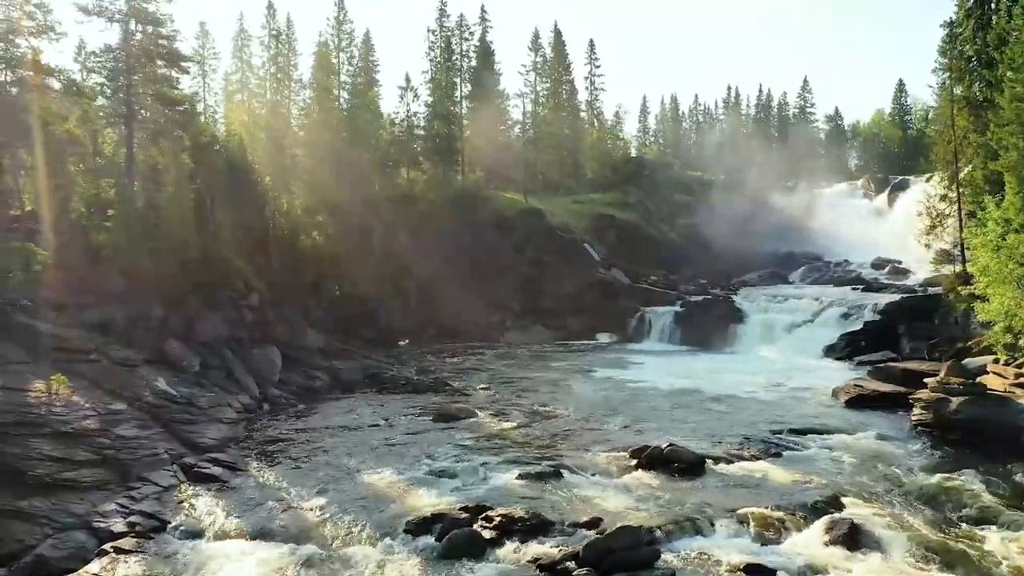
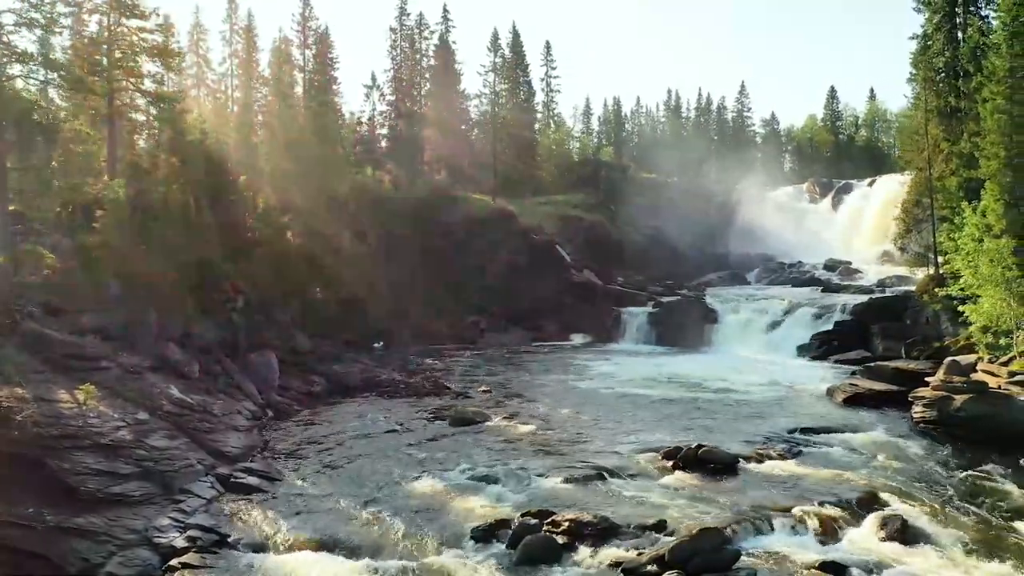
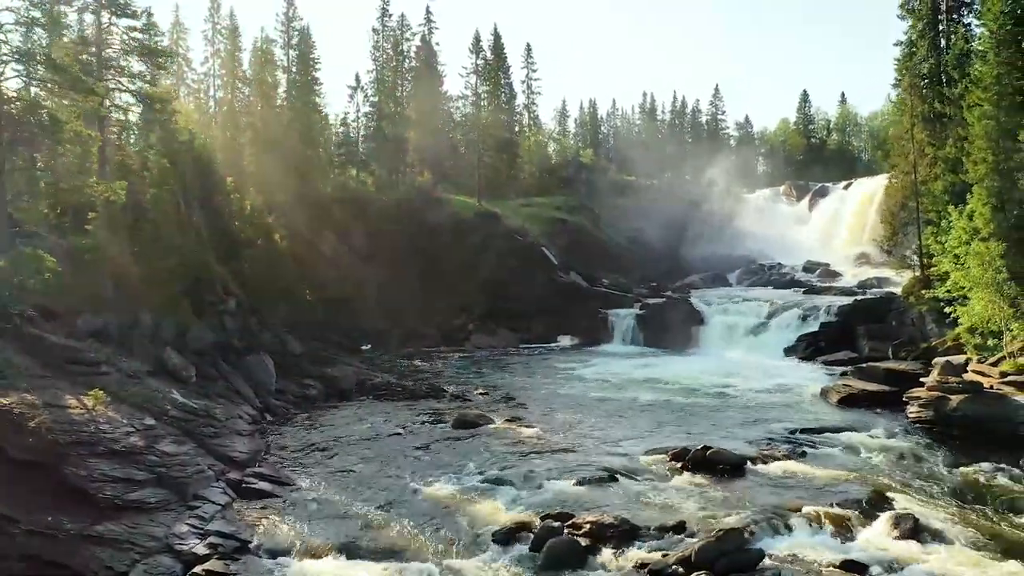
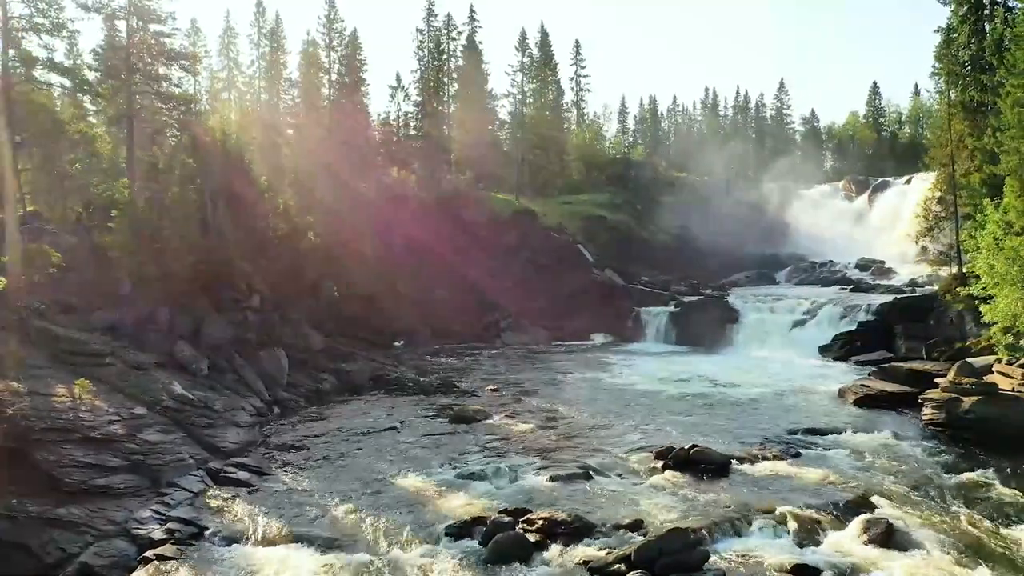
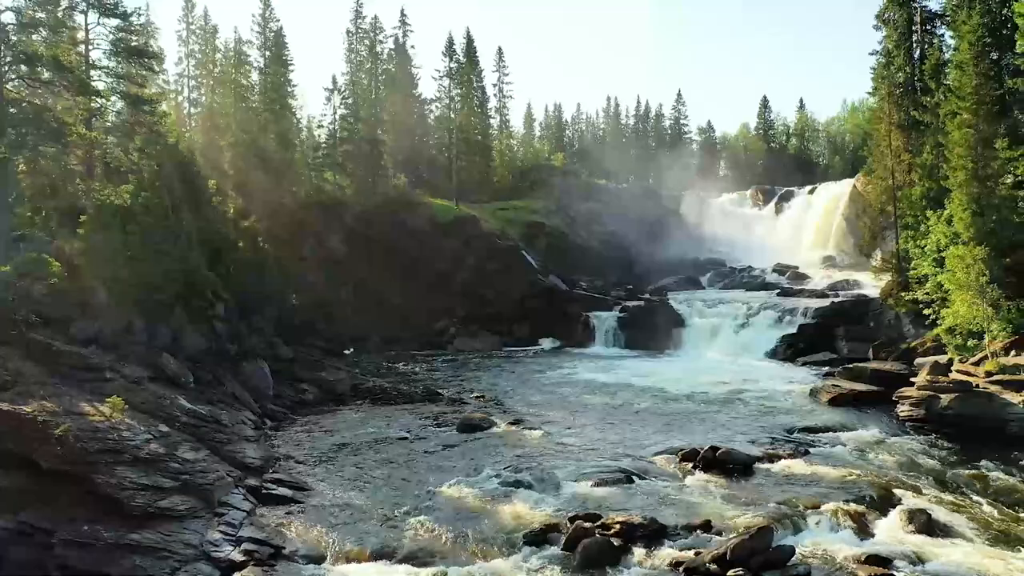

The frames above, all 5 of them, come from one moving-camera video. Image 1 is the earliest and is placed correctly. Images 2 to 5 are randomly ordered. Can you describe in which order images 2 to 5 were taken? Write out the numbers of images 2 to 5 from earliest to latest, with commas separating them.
4, 2, 3, 5
